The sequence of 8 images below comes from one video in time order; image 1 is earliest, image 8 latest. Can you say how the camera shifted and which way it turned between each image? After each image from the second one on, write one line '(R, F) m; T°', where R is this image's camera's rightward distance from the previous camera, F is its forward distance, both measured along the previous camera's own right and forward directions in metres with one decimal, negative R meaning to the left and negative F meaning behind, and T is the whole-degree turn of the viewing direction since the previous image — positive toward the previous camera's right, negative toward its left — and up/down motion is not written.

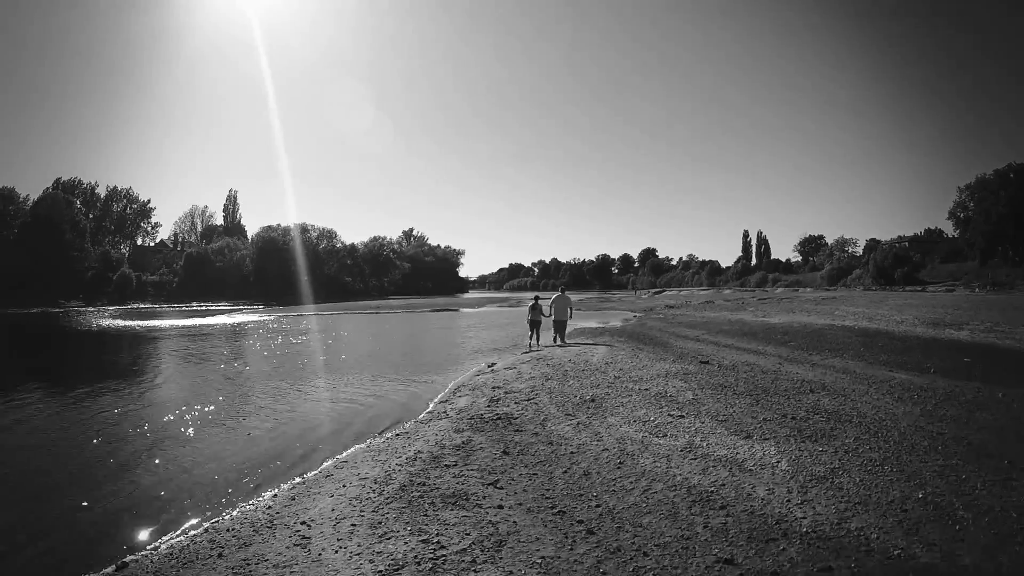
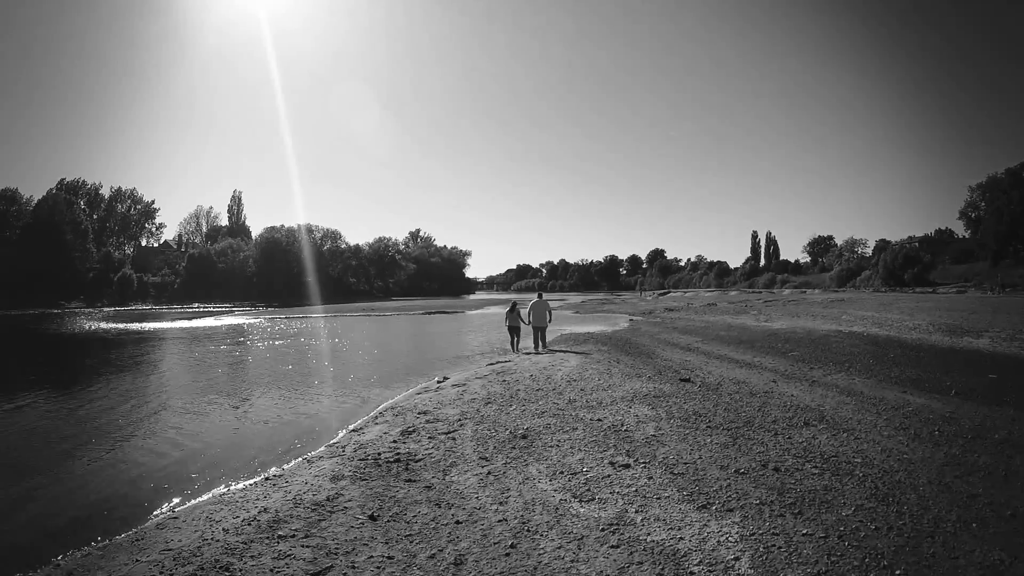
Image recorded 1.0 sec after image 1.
(+1.1, +1.4) m; -1°
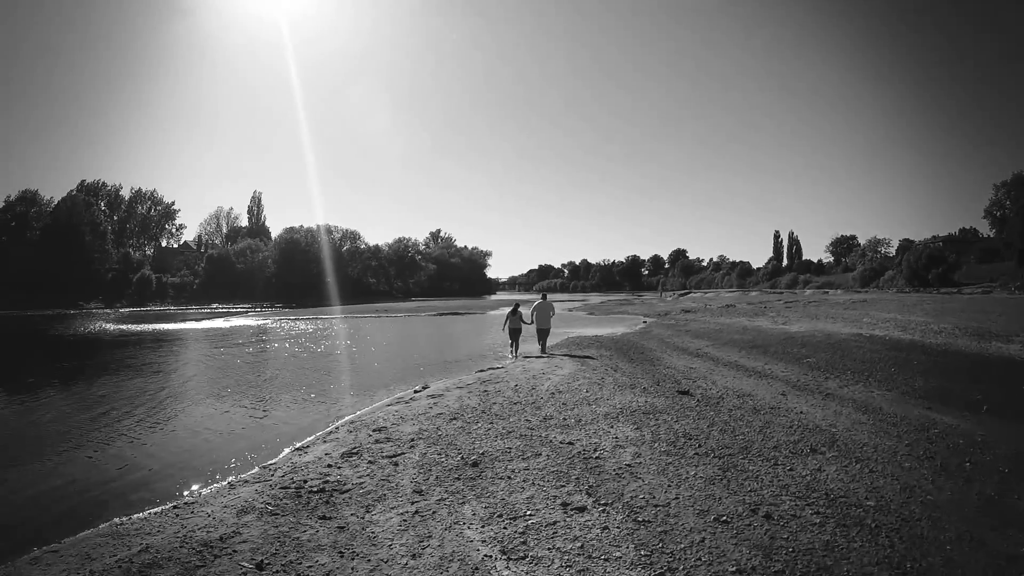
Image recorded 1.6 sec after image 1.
(+0.7, +0.7) m; -2°
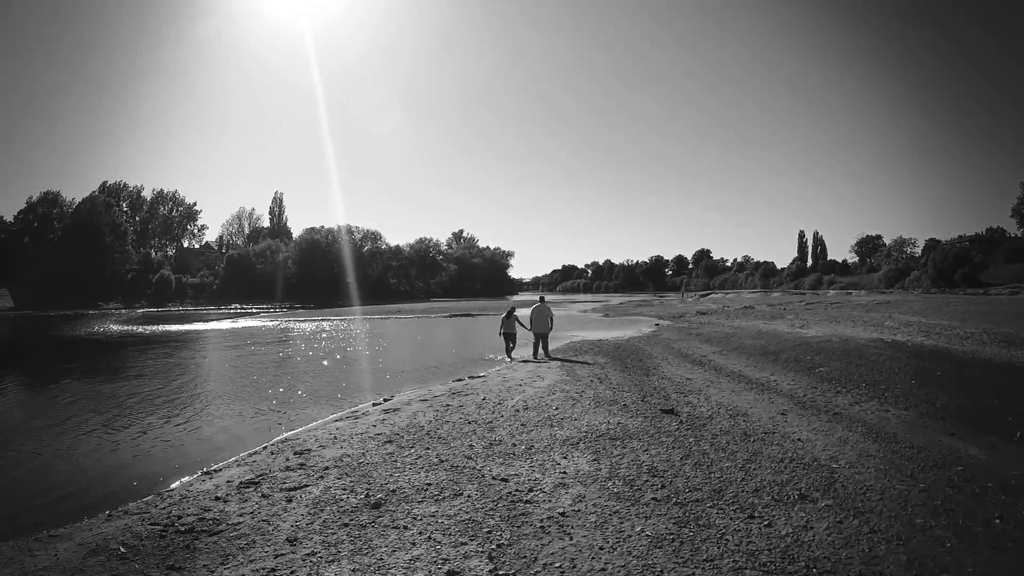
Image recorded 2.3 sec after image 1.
(+0.9, +0.9) m; -2°
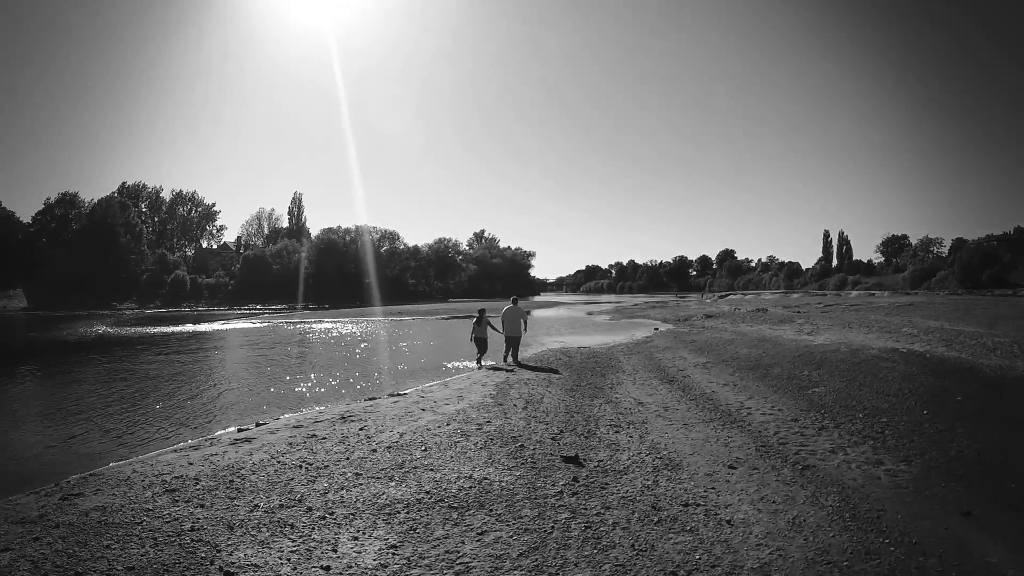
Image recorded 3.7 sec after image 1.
(+2.0, +1.9) m; -2°
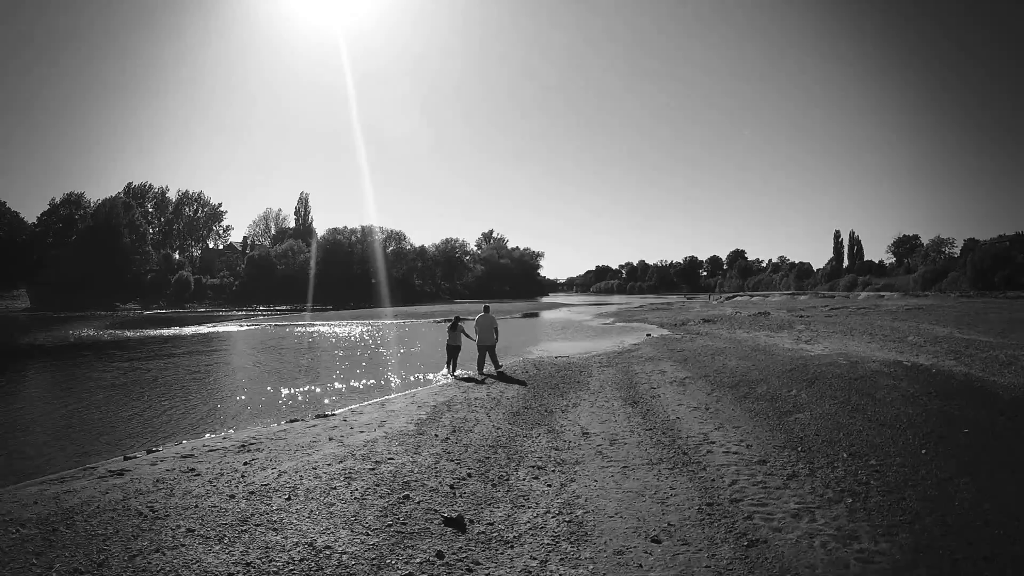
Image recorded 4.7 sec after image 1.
(+1.3, +1.2) m; -1°
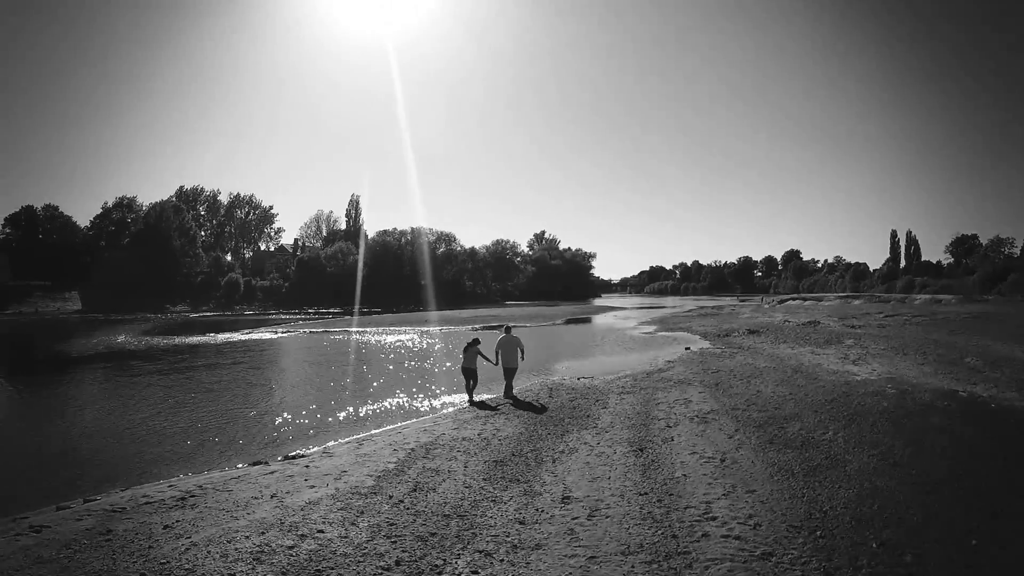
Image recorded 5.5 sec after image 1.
(+1.1, +1.0) m; -6°
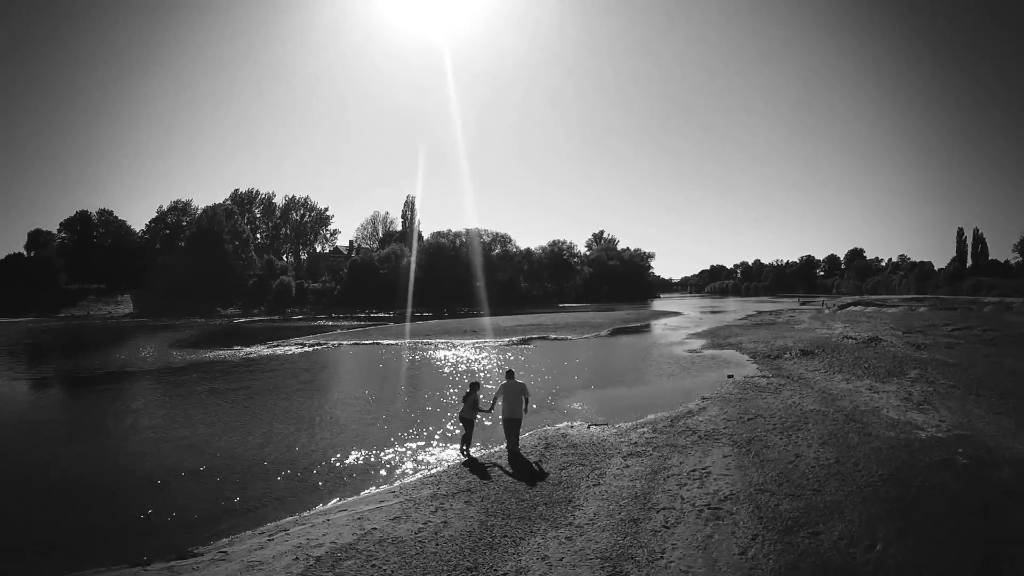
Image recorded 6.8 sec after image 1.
(+1.7, +1.8) m; -7°
